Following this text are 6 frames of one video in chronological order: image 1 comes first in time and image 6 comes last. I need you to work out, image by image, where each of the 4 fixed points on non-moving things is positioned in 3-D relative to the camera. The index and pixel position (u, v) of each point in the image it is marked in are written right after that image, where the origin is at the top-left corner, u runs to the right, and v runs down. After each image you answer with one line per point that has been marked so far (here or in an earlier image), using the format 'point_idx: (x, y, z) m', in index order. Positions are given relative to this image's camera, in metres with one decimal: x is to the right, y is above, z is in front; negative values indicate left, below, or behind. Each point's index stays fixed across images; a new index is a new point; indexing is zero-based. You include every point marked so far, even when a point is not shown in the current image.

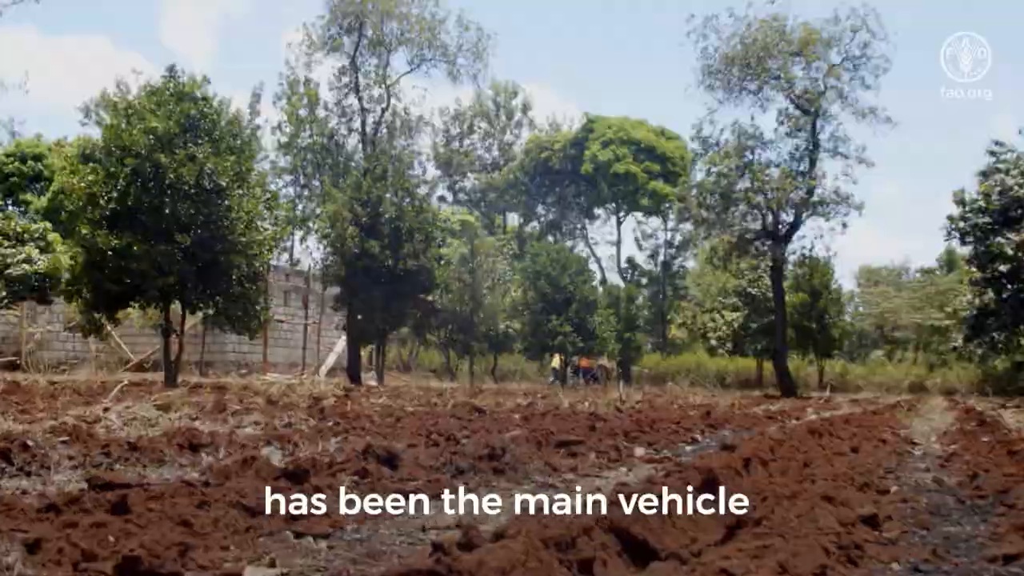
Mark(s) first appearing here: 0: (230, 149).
0: (-4.0, +1.9, +18.8) m
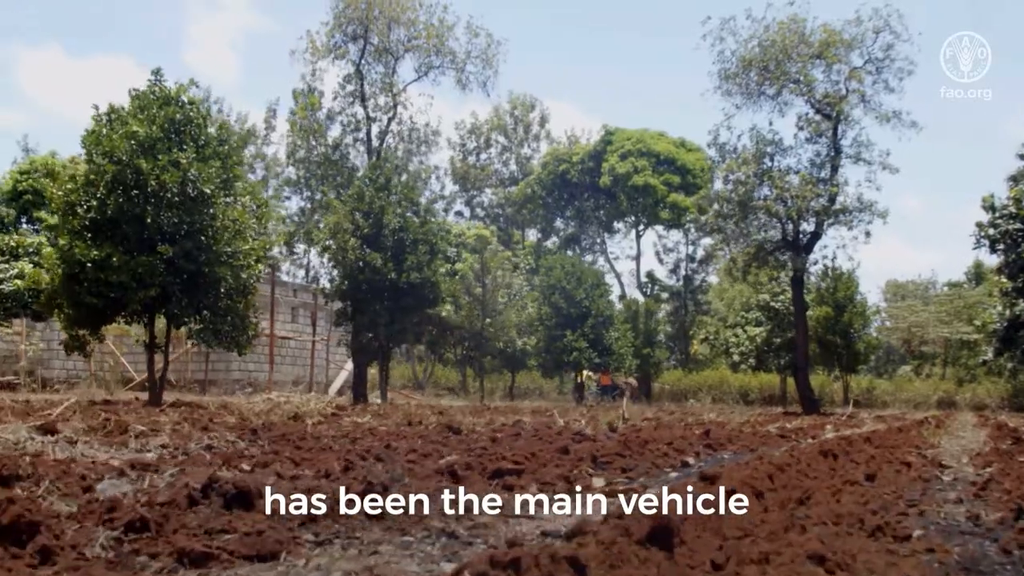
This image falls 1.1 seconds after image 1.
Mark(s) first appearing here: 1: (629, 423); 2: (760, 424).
0: (-3.9, +1.8, +17.9) m
1: (+1.1, -1.4, +13.5) m
2: (+2.8, -1.5, +15.4) m
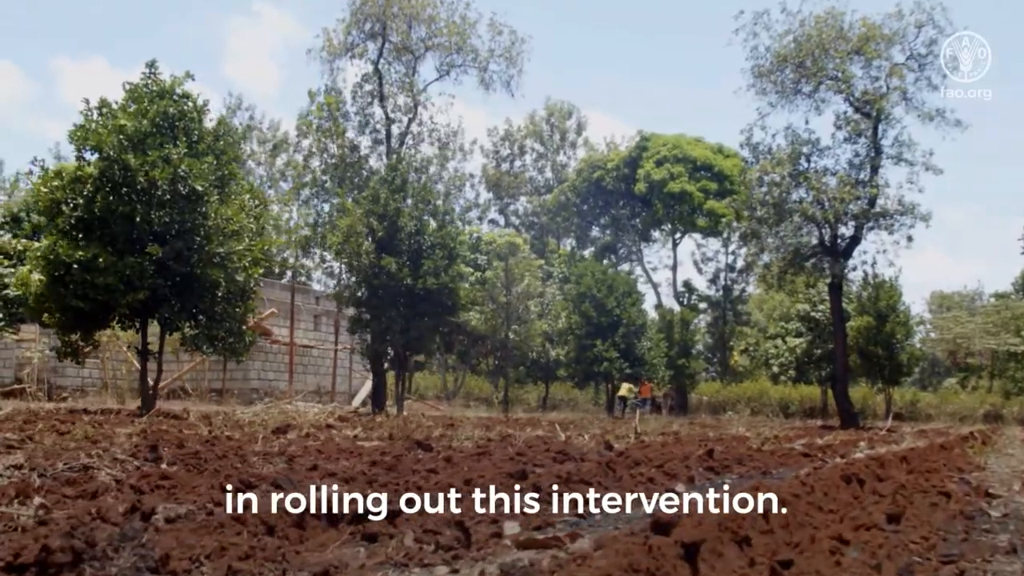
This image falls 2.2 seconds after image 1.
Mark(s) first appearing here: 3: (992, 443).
0: (-3.8, +1.7, +16.9) m
1: (+1.1, -1.4, +12.3) m
2: (+2.9, -1.6, +14.2) m
3: (+5.8, -1.9, +16.3) m
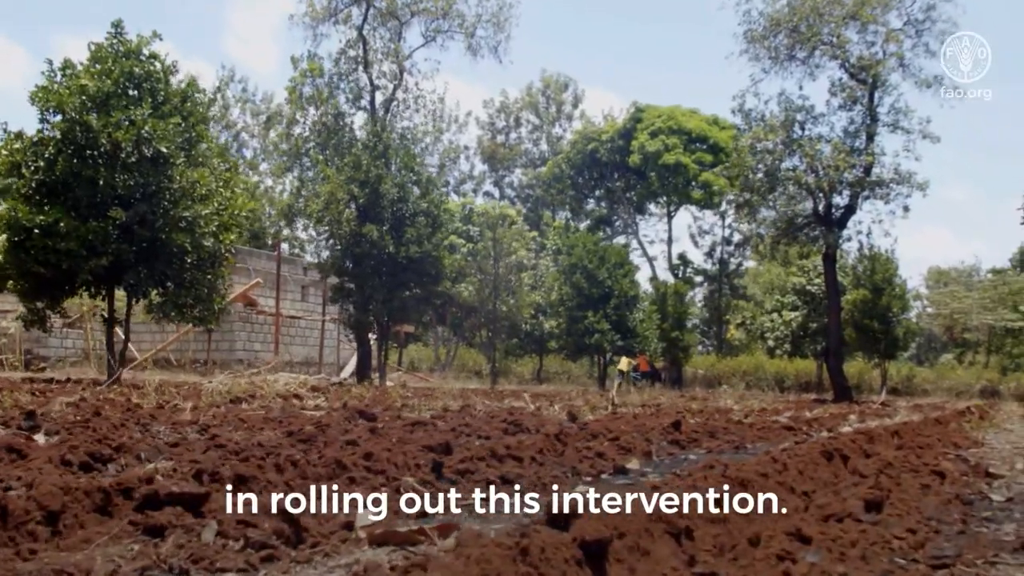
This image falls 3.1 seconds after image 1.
0: (-4.0, +2.1, +16.2) m
1: (+0.9, -1.1, +11.7) m
2: (+2.7, -1.2, +13.6) m
3: (+5.5, -1.5, +15.7) m
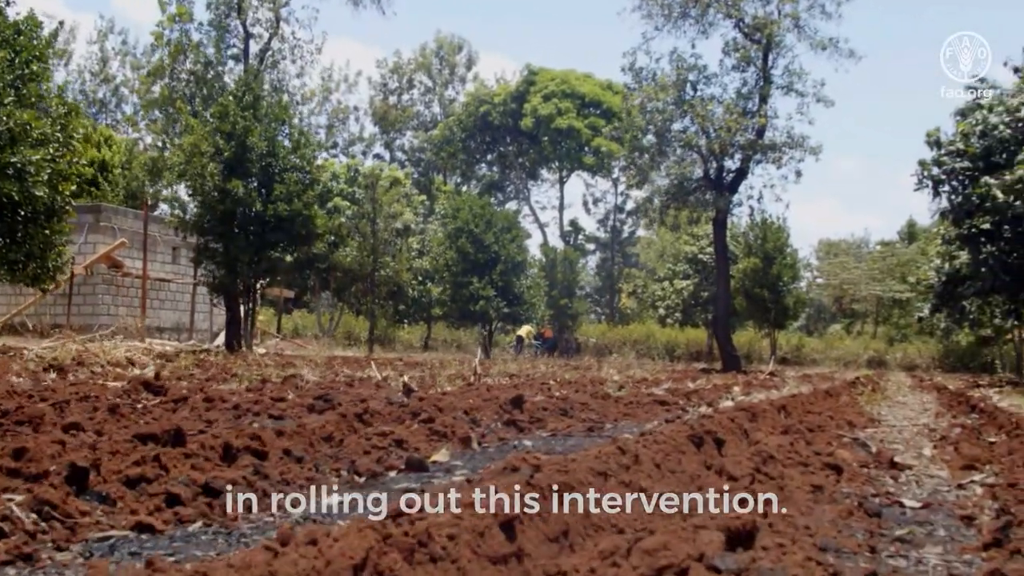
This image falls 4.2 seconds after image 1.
0: (-5.4, +2.6, +14.7) m
1: (-0.2, -0.7, +10.7) m
2: (+1.4, -0.9, +12.7) m
3: (+4.1, -1.1, +15.0) m
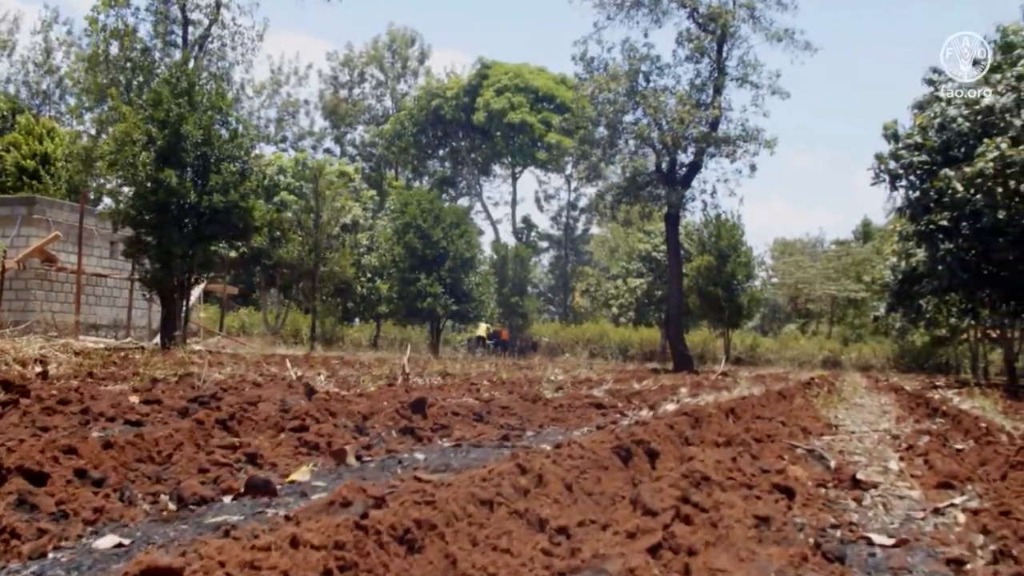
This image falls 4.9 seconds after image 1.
0: (-6.0, +2.7, +13.9) m
1: (-0.7, -0.7, +10.0) m
2: (+0.8, -0.8, +12.1) m
3: (+3.4, -1.1, +14.5) m
